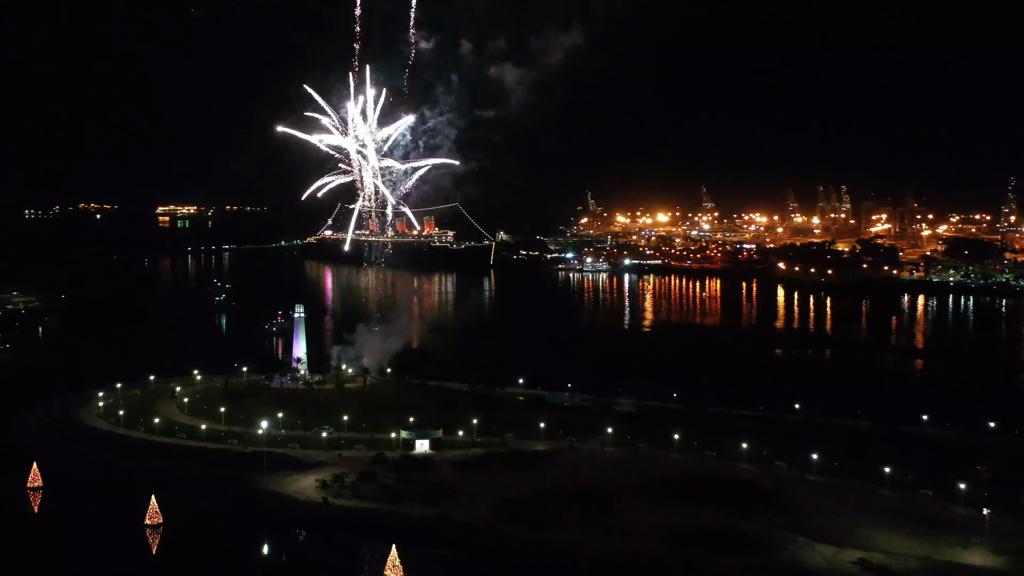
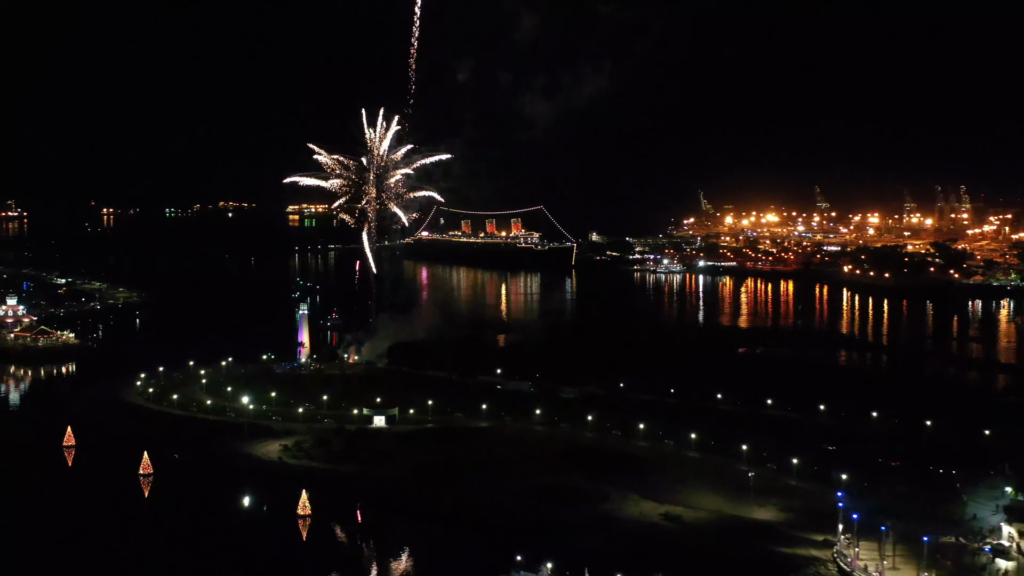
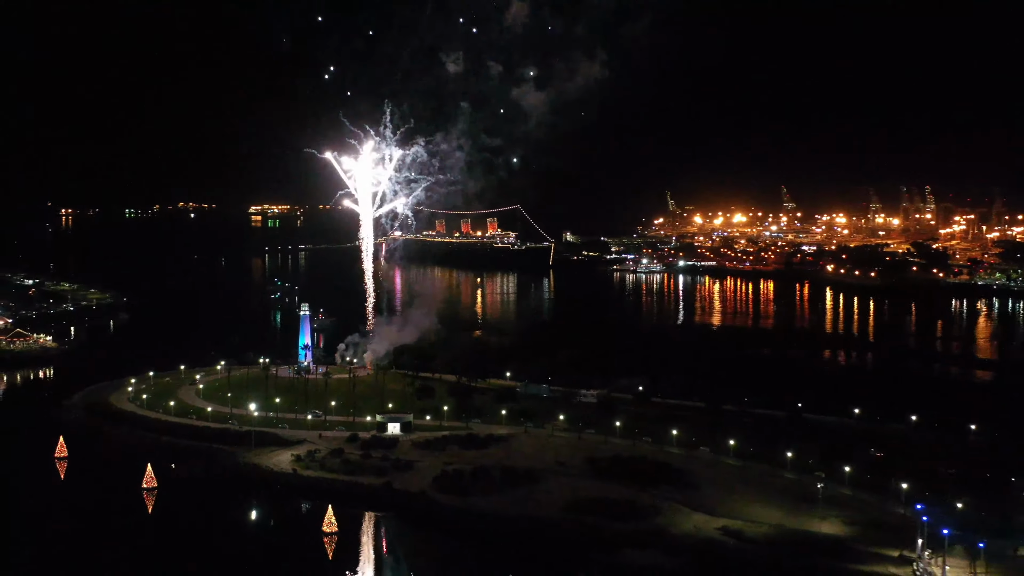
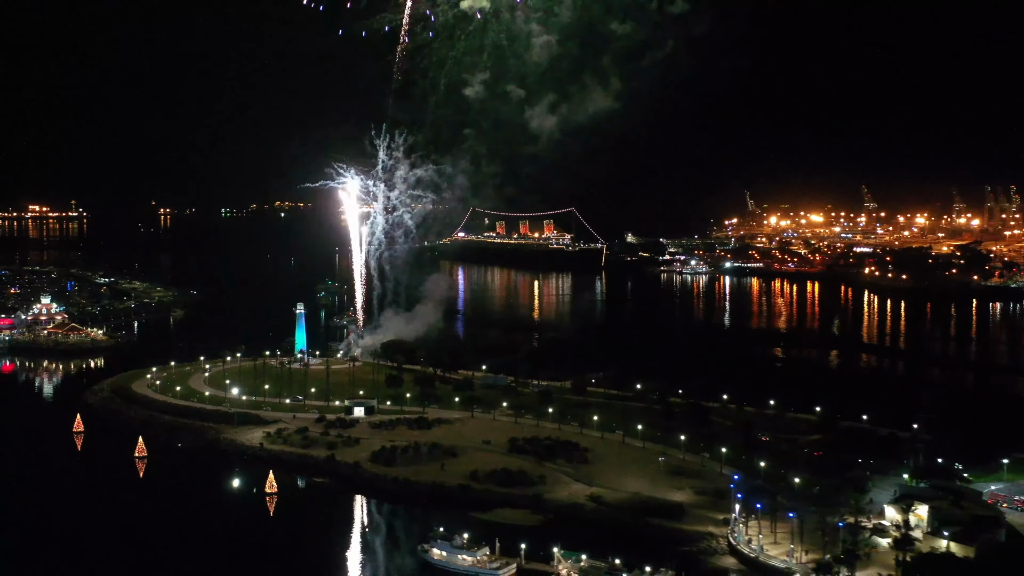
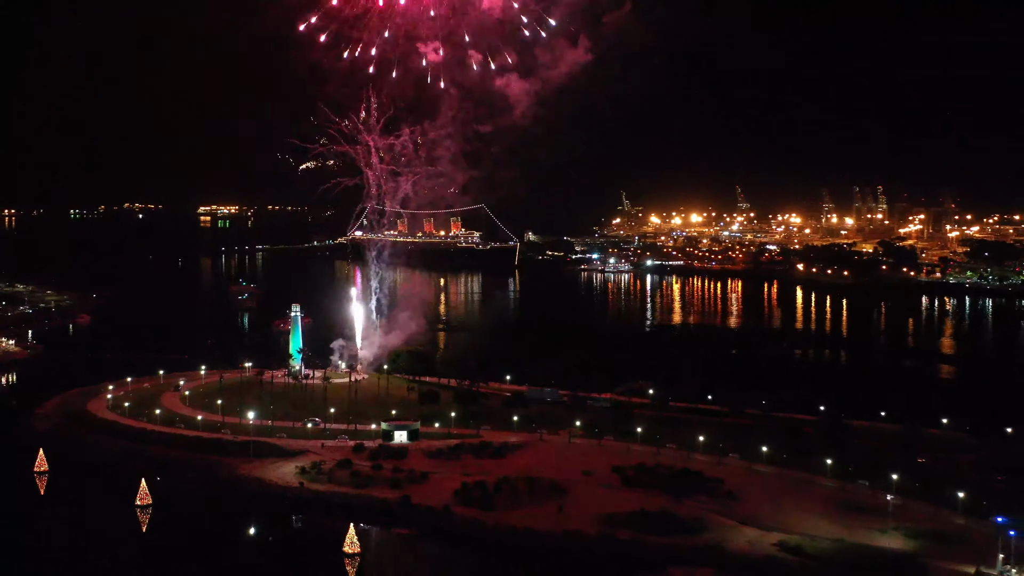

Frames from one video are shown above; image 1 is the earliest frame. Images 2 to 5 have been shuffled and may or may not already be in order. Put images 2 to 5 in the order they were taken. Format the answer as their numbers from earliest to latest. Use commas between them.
5, 3, 2, 4
